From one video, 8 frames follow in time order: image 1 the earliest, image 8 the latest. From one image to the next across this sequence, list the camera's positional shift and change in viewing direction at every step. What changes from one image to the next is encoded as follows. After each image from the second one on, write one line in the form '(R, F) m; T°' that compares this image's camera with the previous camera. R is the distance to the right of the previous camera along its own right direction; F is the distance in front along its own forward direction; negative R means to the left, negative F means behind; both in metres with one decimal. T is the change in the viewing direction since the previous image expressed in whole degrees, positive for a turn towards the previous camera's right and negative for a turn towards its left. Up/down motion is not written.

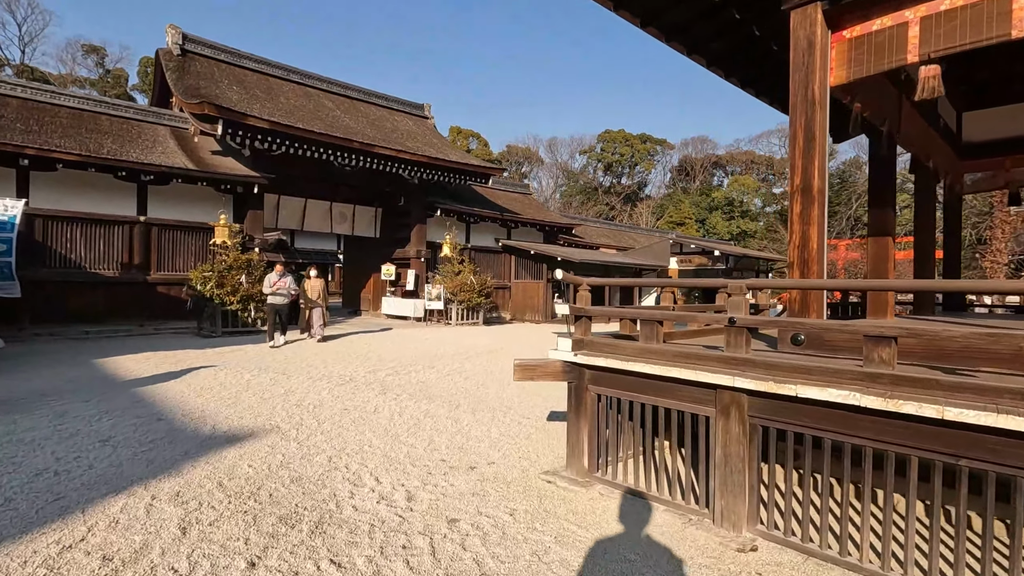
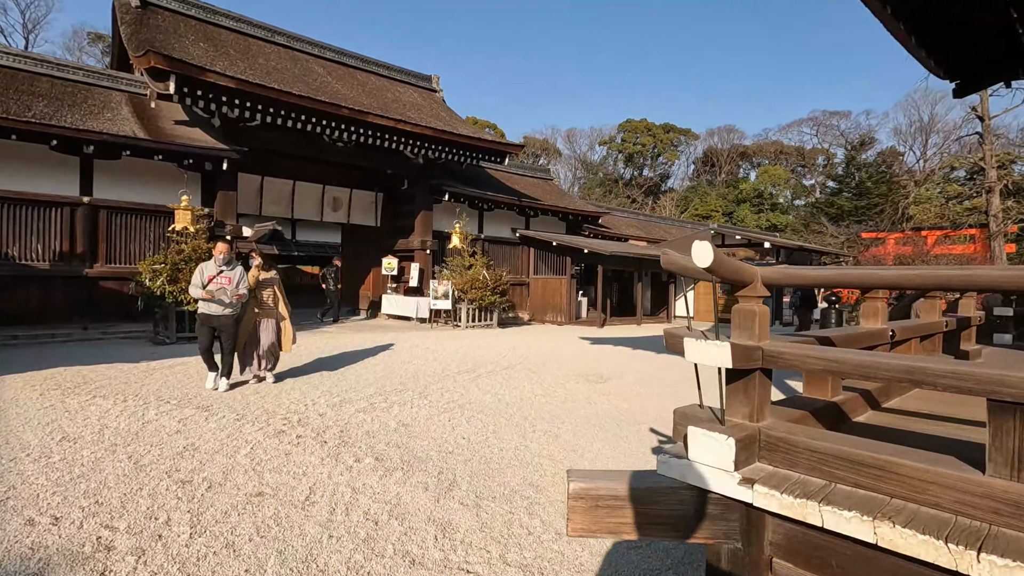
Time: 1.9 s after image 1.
(-0.1, +2.0) m; -2°
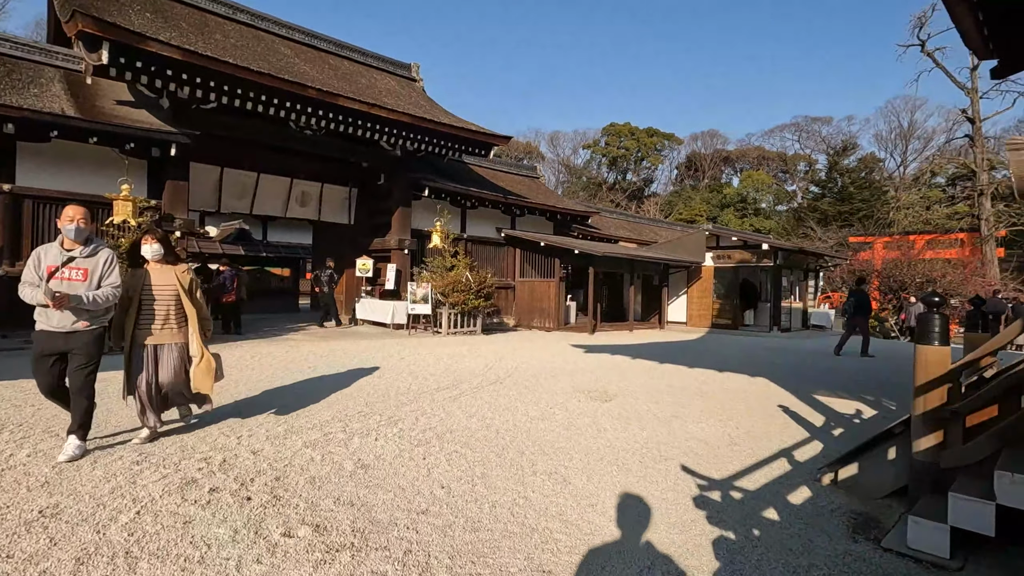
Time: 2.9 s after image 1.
(-0.1, +0.9) m; +2°
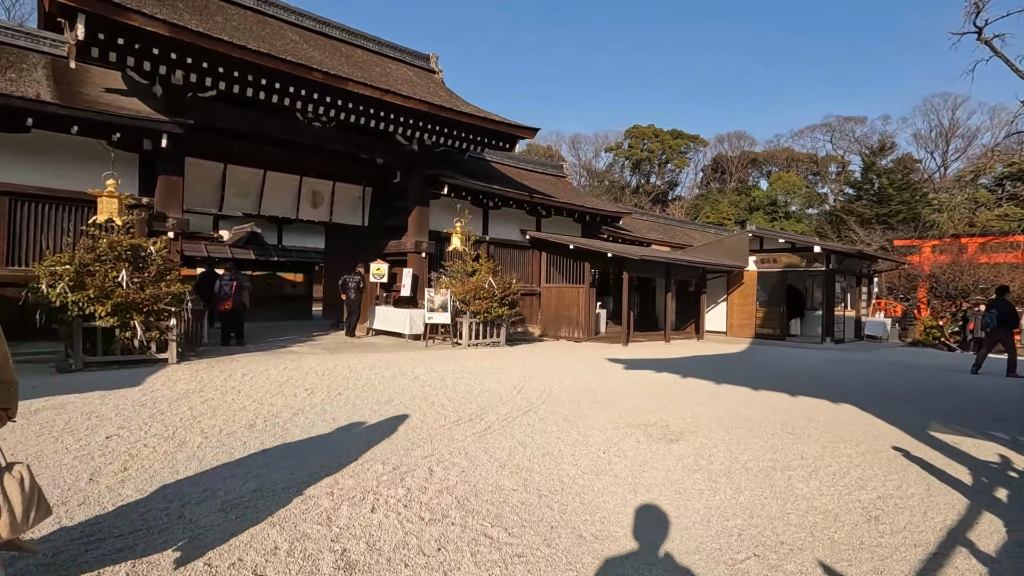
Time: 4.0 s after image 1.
(-0.2, +1.0) m; -2°
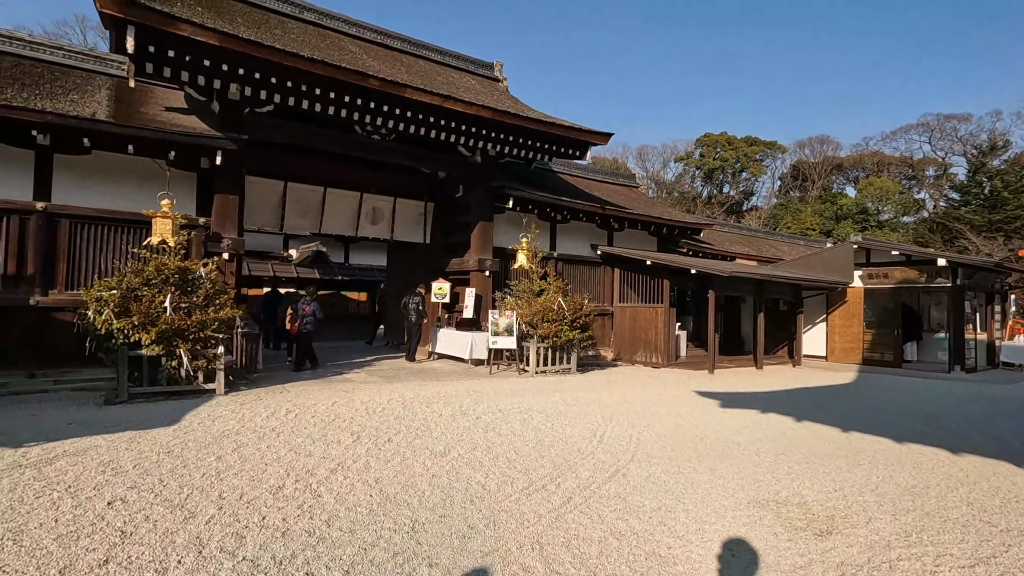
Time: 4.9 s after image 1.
(-0.1, +0.9) m; -7°
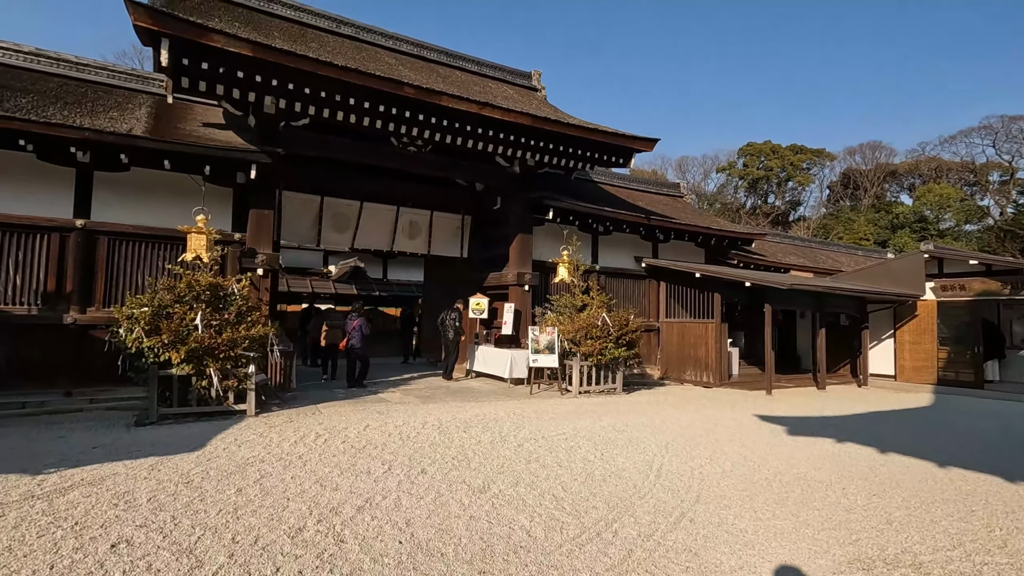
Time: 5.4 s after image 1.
(-0.1, +0.4) m; -4°
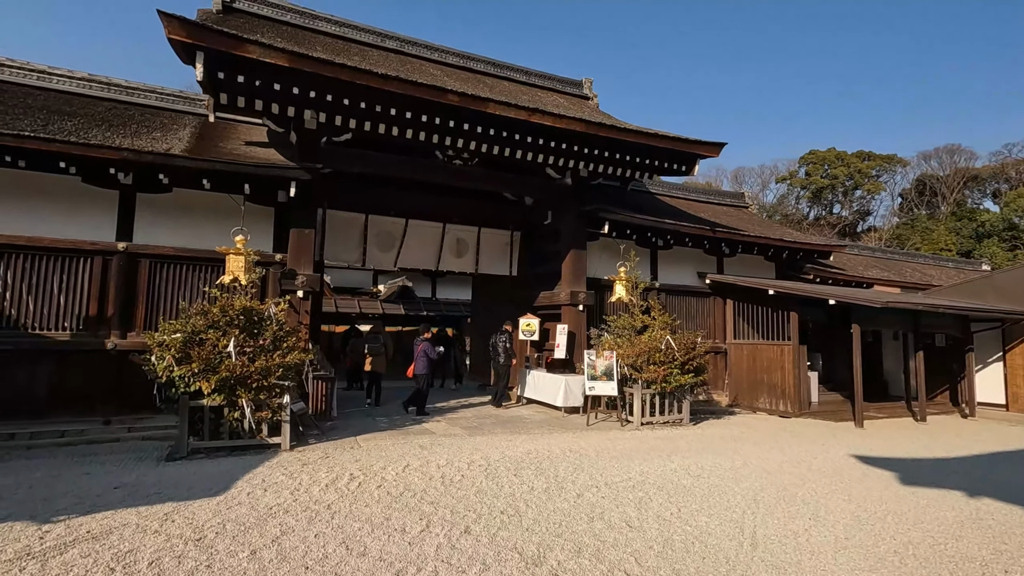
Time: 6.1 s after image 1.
(-0.1, +0.6) m; -5°
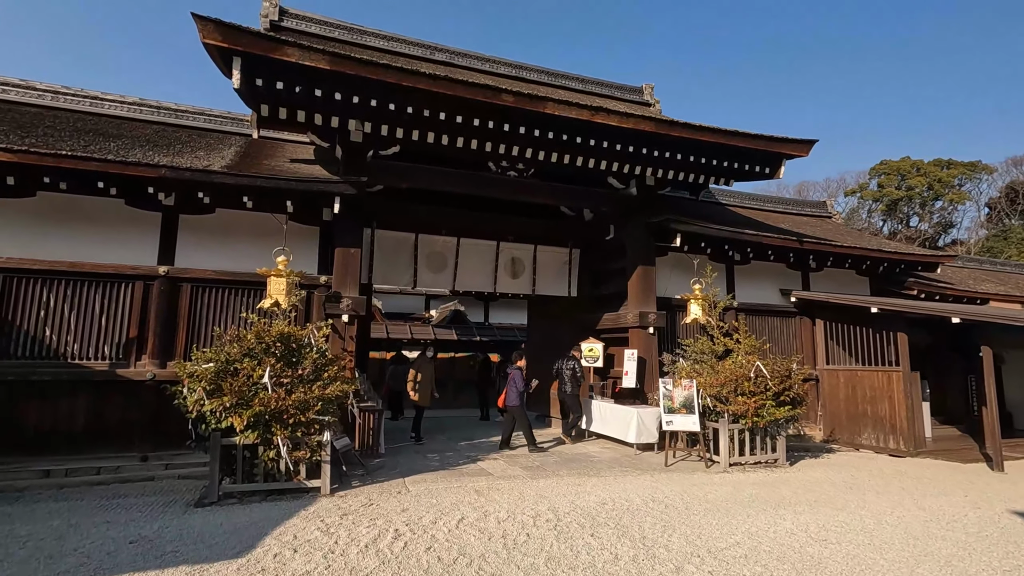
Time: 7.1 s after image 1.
(-0.1, +0.7) m; -5°
